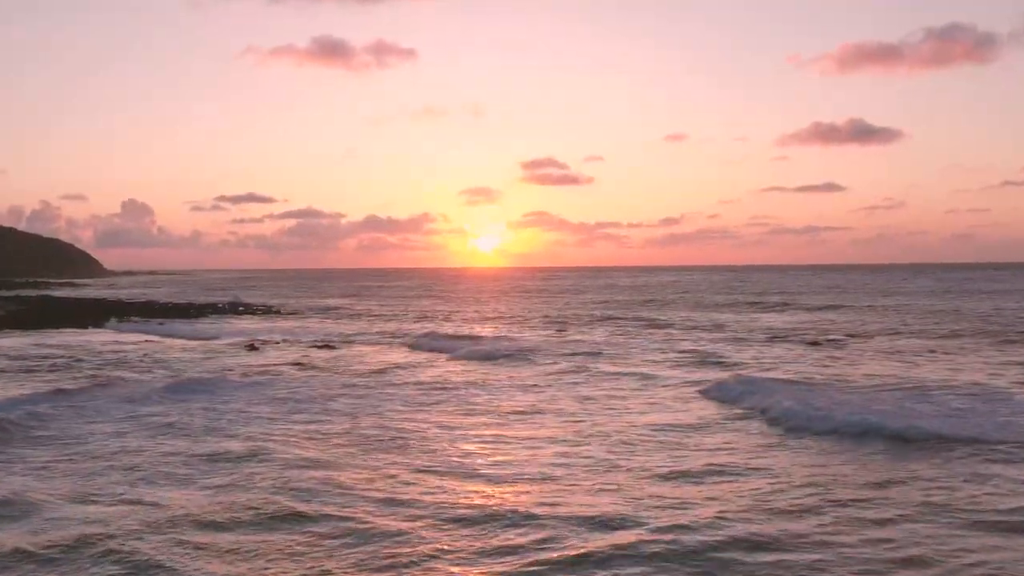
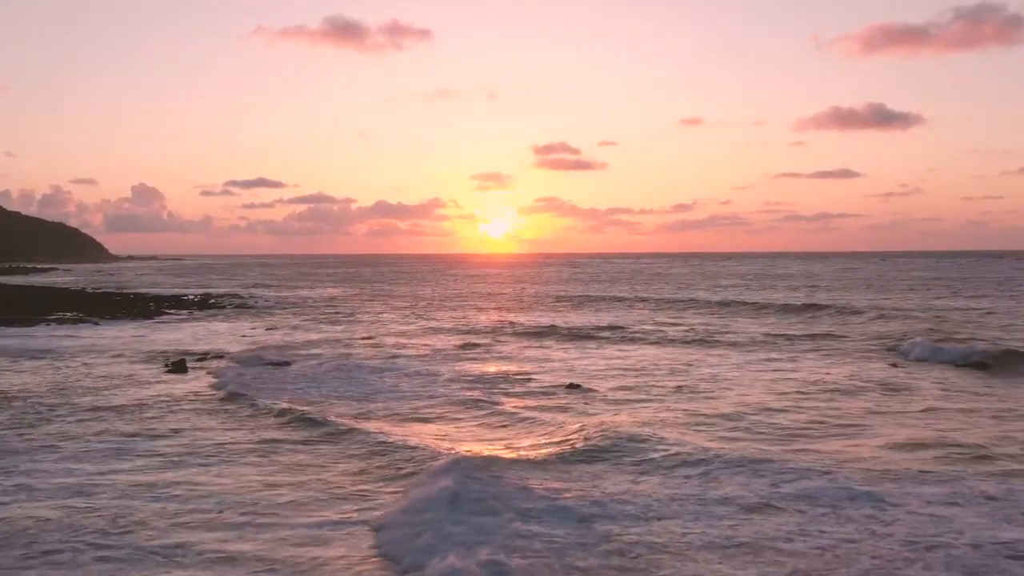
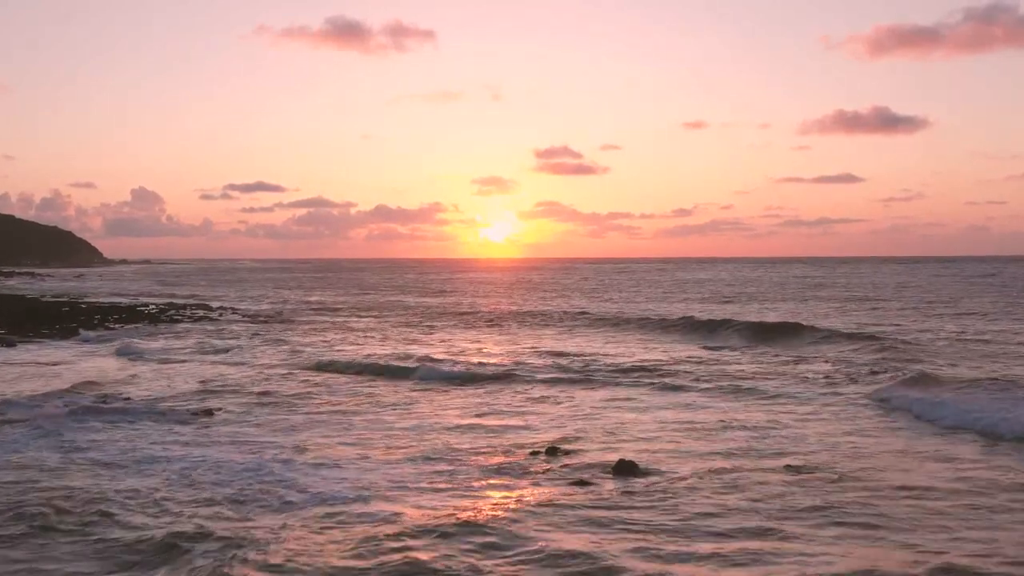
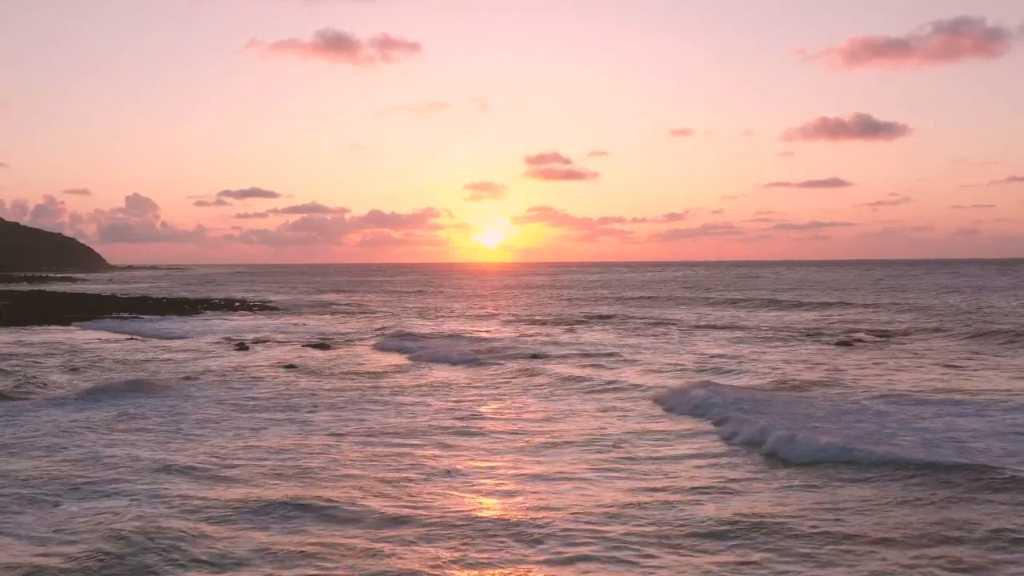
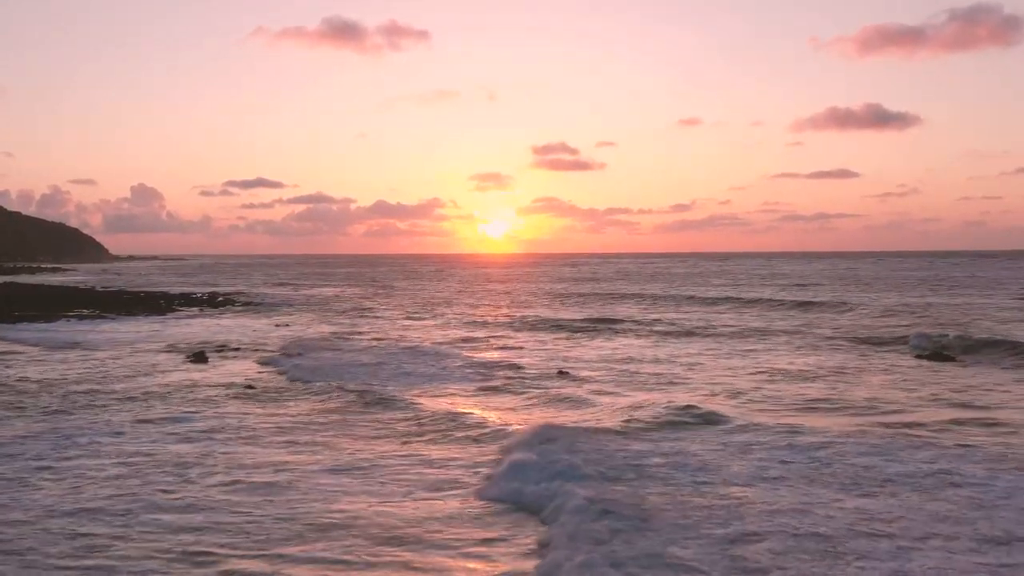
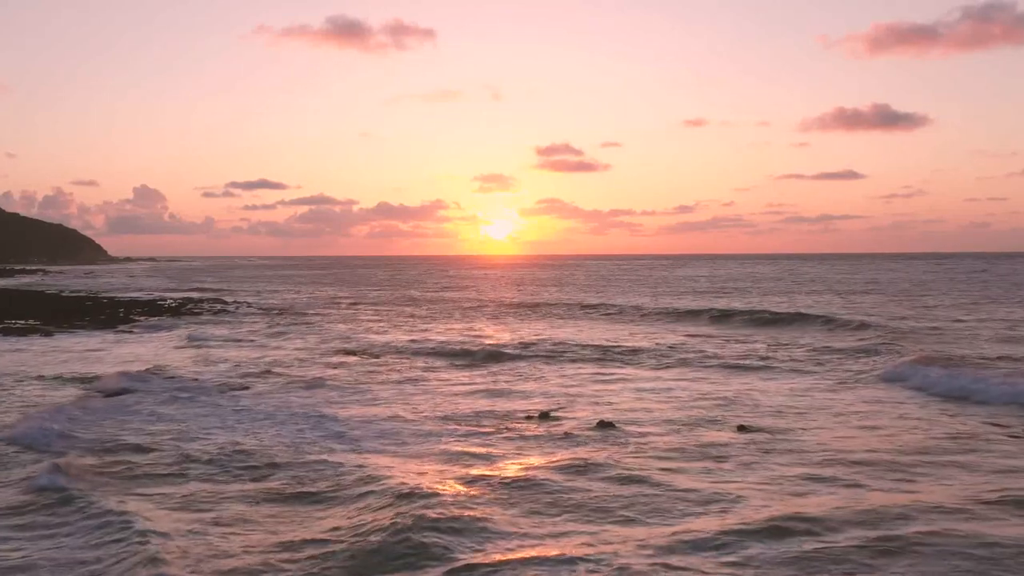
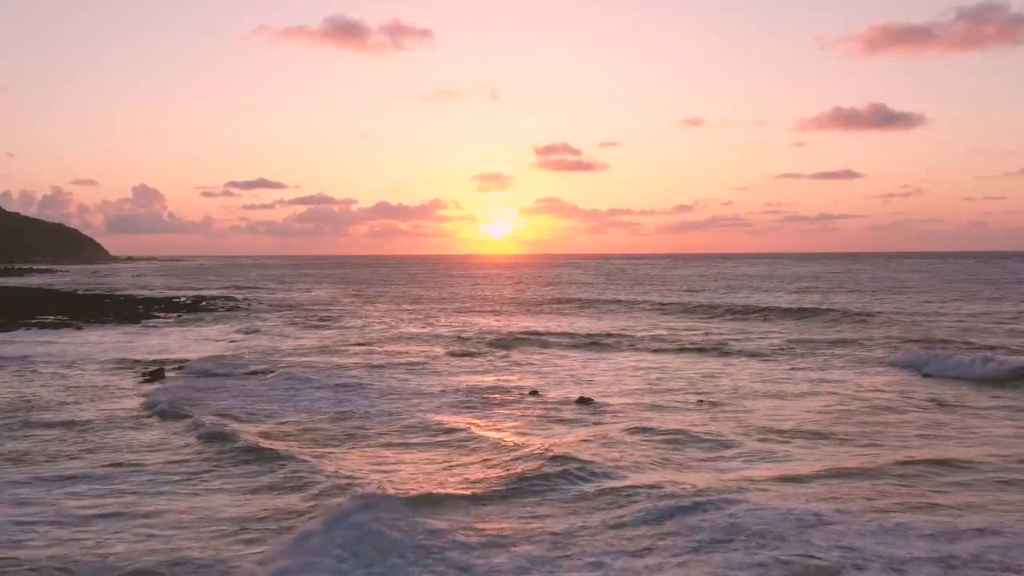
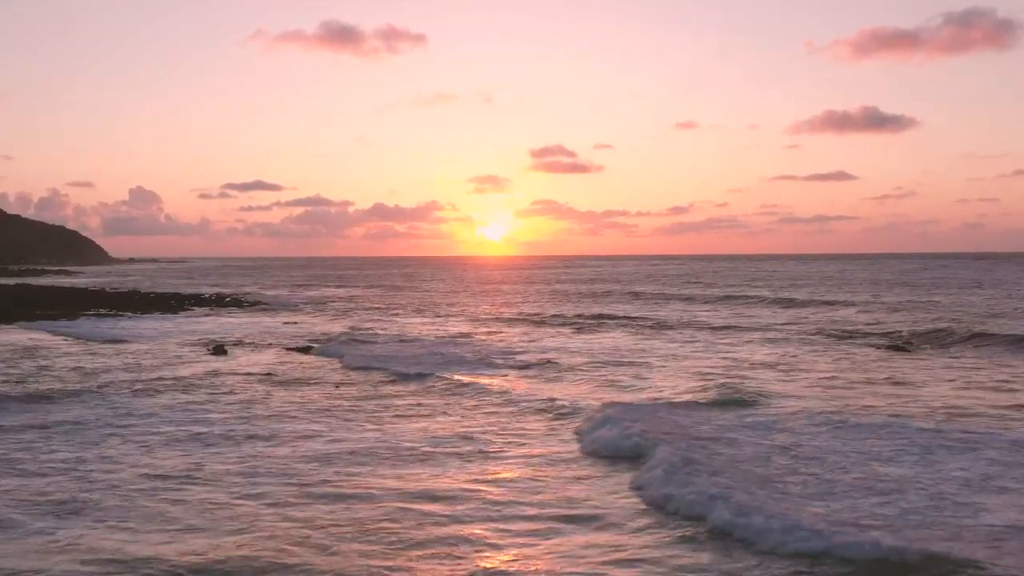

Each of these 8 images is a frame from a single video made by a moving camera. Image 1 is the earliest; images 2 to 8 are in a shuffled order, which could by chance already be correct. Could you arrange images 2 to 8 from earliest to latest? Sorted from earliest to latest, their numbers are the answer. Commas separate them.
4, 8, 5, 2, 7, 6, 3
